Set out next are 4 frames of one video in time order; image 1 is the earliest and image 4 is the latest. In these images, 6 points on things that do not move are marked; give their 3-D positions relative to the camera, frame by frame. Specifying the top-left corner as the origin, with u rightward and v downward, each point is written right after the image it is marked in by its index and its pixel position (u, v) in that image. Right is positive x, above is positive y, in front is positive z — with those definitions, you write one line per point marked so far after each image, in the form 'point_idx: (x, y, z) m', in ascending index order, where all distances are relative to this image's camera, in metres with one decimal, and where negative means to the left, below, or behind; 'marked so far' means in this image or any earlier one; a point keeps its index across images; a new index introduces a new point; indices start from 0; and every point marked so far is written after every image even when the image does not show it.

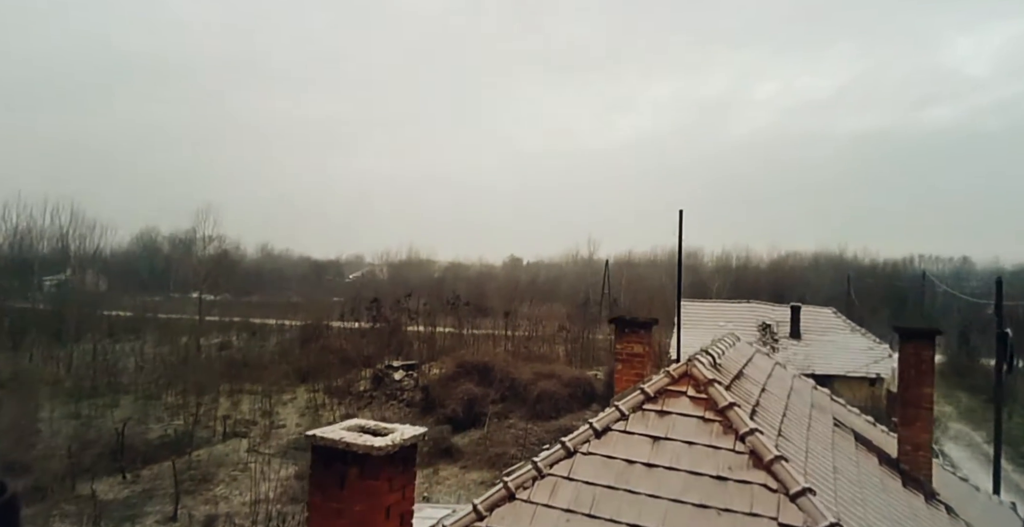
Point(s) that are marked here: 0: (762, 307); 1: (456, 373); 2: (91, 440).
0: (+5.7, -1.0, +13.3) m
1: (-1.7, -3.3, +17.6) m
2: (-8.5, -3.6, +11.9) m
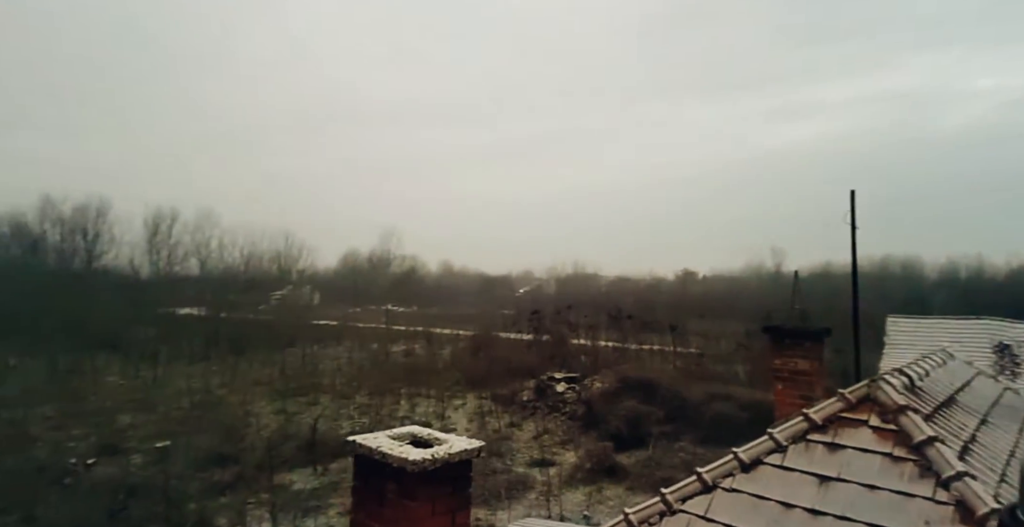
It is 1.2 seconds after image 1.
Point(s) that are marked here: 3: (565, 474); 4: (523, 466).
0: (+9.0, -1.1, +10.9) m
1: (+3.1, -3.6, +17.0) m
2: (-5.0, -3.9, +13.4) m
3: (+1.1, -4.4, +12.4) m
4: (+0.3, -4.4, +12.9) m
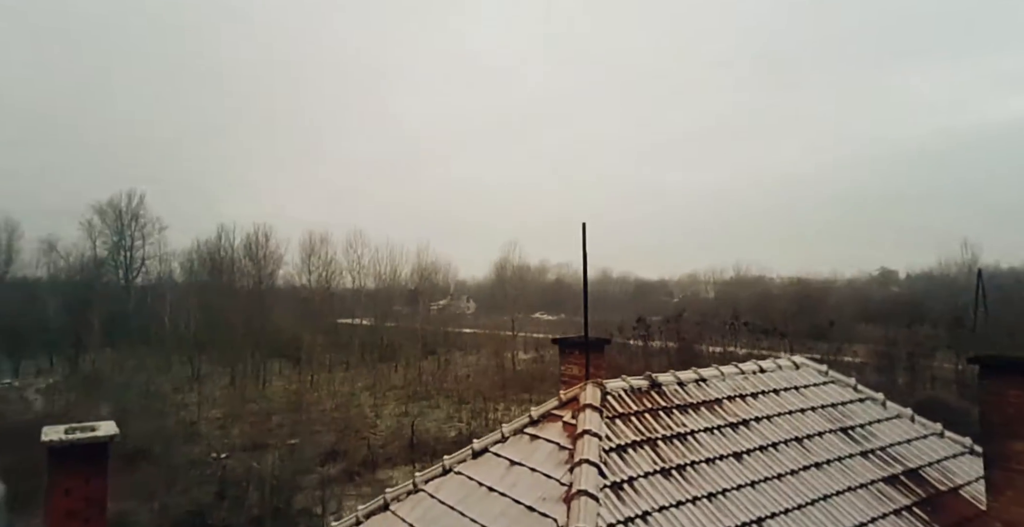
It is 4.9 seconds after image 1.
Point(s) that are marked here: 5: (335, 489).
0: (+10.0, -1.1, +9.3) m
1: (+5.8, -3.8, +16.6) m
2: (-2.9, -4.4, +15.0) m
3: (+2.8, -4.7, +12.6) m
4: (+2.1, -4.7, +13.2) m
5: (-3.4, -4.4, +11.4) m
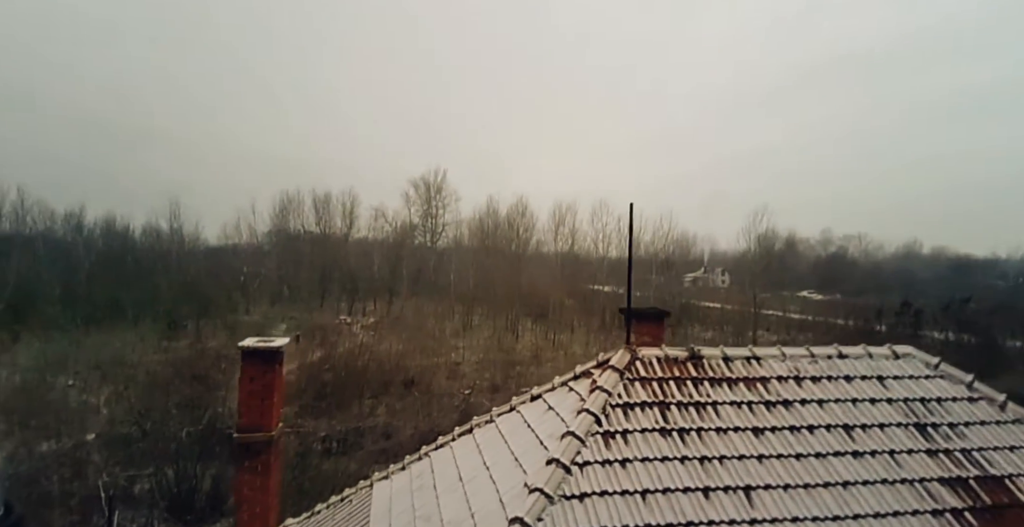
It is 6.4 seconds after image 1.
0: (+12.2, -1.1, +5.2) m
1: (+11.3, -3.4, +13.7) m
2: (+2.7, -3.7, +15.8) m
3: (+7.0, -4.3, +11.2) m
4: (+6.5, -4.3, +12.1) m
5: (+0.8, -3.8, +12.7) m
